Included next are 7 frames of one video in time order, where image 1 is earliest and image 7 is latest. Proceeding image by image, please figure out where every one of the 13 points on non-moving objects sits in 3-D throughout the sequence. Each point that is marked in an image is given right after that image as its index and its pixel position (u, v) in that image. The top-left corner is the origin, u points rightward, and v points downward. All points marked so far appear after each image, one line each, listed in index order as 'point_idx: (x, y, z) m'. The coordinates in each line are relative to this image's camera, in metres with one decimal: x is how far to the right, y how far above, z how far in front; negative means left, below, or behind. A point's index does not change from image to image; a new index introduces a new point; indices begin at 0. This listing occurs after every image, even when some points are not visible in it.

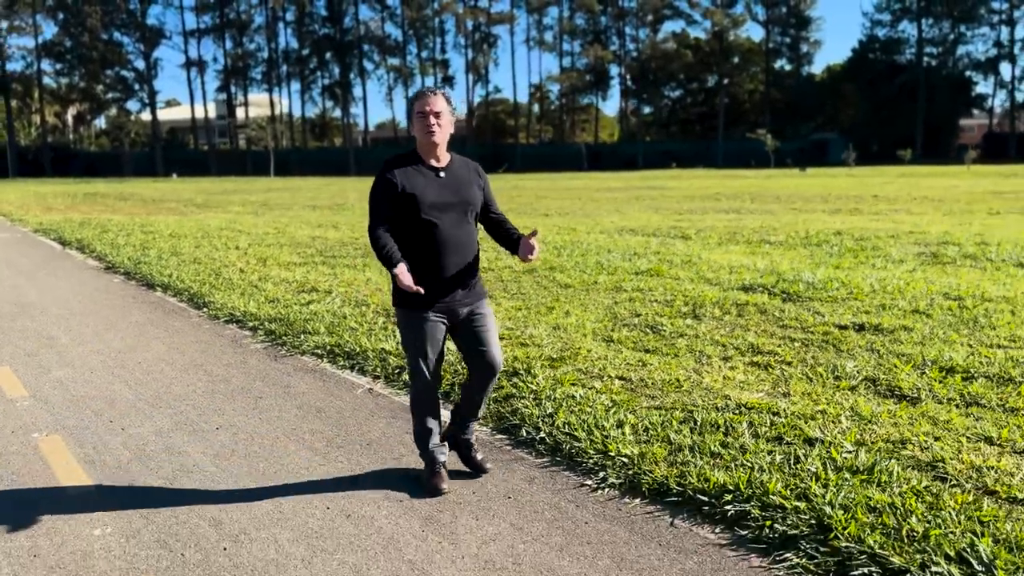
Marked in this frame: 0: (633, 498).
0: (+0.5, -0.8, +3.7) m
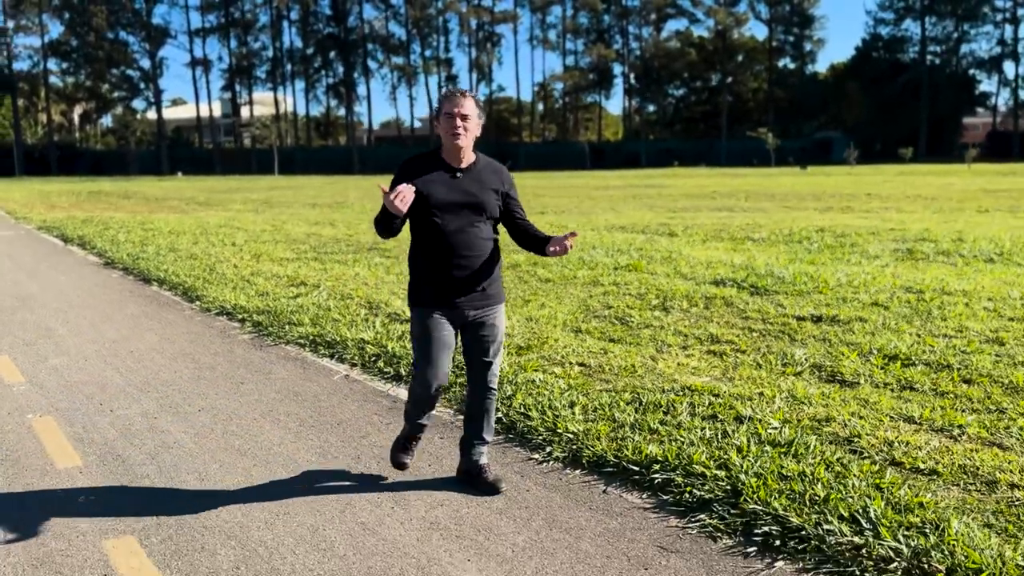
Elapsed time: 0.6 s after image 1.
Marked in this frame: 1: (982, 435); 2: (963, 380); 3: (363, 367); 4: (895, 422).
0: (+0.3, -0.8, +4.1) m
1: (+2.1, -0.7, +4.2) m
2: (+2.6, -0.5, +5.2) m
3: (-1.0, -0.5, +6.0) m
4: (+1.8, -0.6, +4.3) m
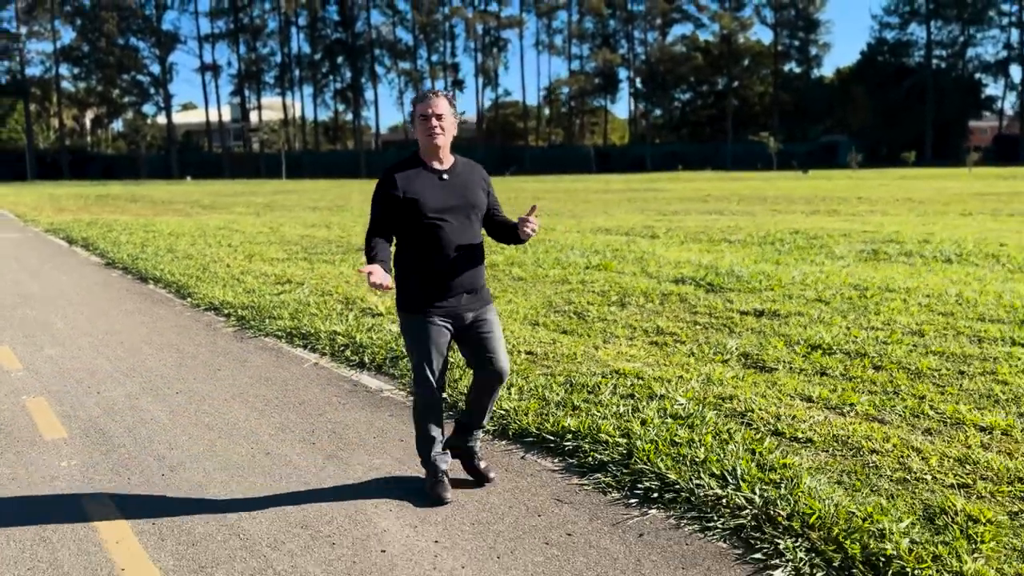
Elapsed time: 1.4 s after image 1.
0: (-0.1, -0.8, +4.6) m
1: (+1.8, -0.6, +4.7) m
2: (+2.3, -0.5, +5.7) m
3: (-1.3, -0.5, +6.5) m
4: (+1.5, -0.6, +4.8) m
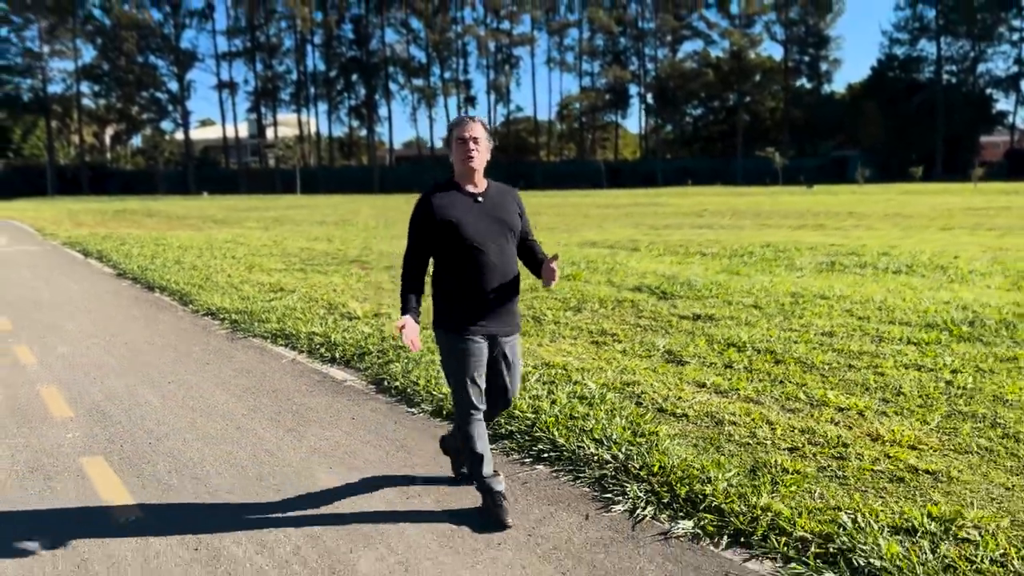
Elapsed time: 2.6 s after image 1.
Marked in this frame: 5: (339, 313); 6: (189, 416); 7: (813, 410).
0: (-0.5, -0.8, +5.4) m
1: (+1.4, -0.6, +5.5) m
2: (+1.9, -0.5, +6.5) m
3: (-1.6, -0.5, +7.4) m
4: (+1.1, -0.6, +5.6) m
5: (-1.7, -0.2, +8.8) m
6: (-2.0, -0.8, +5.6) m
7: (+1.7, -0.7, +5.2) m
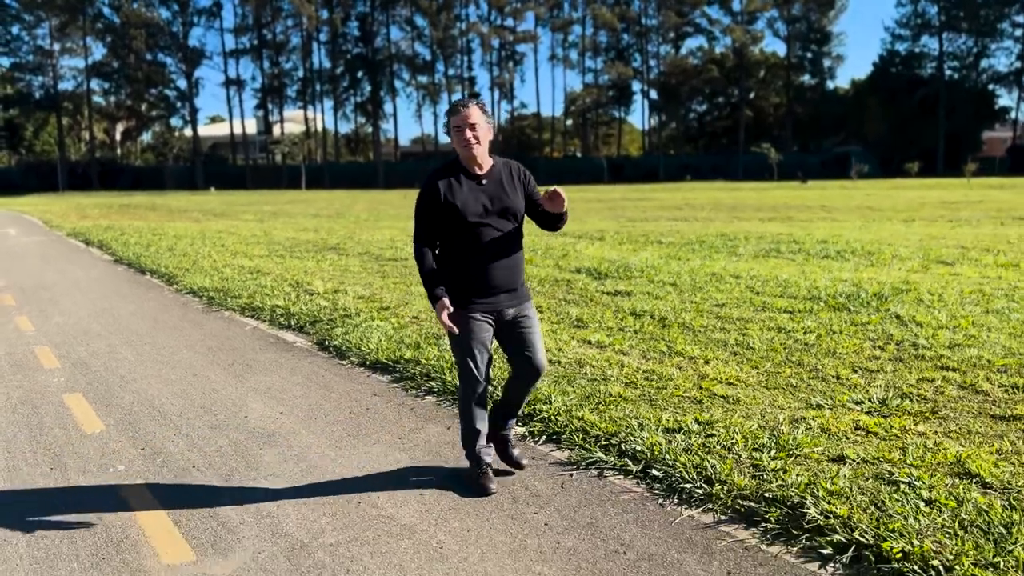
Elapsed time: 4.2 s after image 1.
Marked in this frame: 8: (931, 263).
0: (-1.1, -0.6, +6.5) m
1: (+0.8, -0.4, +6.5) m
2: (+1.3, -0.3, +7.5) m
3: (-2.3, -0.3, +8.5) m
4: (+0.5, -0.4, +6.7) m
5: (-2.3, 0.0, +9.9) m
6: (-2.6, -0.6, +6.7) m
7: (+1.0, -0.5, +6.2) m
8: (+5.4, +0.3, +11.6) m
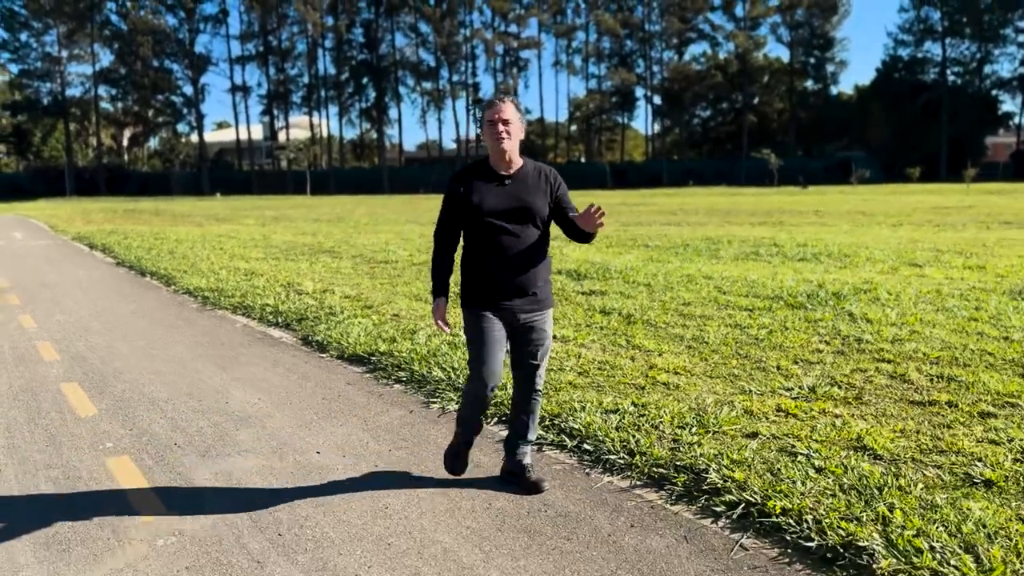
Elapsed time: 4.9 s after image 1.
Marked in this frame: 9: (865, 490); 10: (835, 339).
0: (-1.3, -0.5, +7.0) m
1: (+0.5, -0.4, +7.0) m
2: (+1.0, -0.3, +8.0) m
3: (-2.5, -0.3, +8.9) m
4: (+0.2, -0.4, +7.2) m
5: (-2.5, 0.0, +10.4) m
6: (-2.9, -0.6, +7.2) m
7: (+0.8, -0.5, +6.7) m
8: (+5.1, +0.3, +12.0) m
9: (+1.4, -0.8, +3.6) m
10: (+2.5, -0.4, +7.1) m
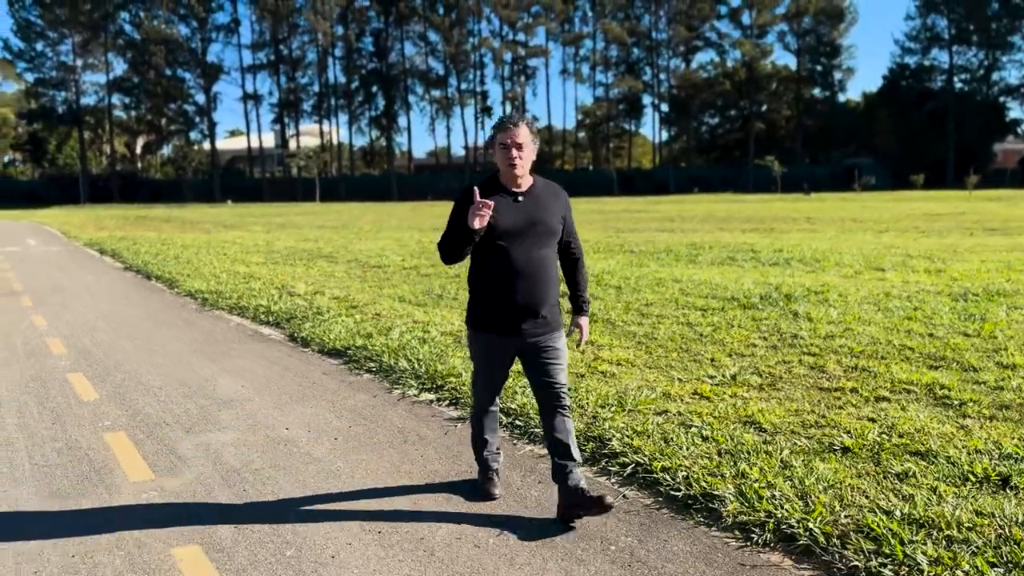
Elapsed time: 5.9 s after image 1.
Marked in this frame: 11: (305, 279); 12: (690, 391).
0: (-1.6, -0.5, +7.7) m
1: (+0.3, -0.4, +7.7) m
2: (+0.7, -0.3, +8.6) m
3: (-2.8, -0.3, +9.7) m
4: (-0.1, -0.4, +7.8) m
5: (-2.7, -0.1, +11.1) m
6: (-3.2, -0.6, +7.9) m
7: (+0.5, -0.5, +7.3) m
8: (+4.9, +0.3, +12.6) m
9: (+1.1, -0.8, +4.2) m
10: (+2.2, -0.4, +7.8) m
11: (-2.8, +0.1, +12.4) m
12: (+1.1, -0.6, +5.6) m
